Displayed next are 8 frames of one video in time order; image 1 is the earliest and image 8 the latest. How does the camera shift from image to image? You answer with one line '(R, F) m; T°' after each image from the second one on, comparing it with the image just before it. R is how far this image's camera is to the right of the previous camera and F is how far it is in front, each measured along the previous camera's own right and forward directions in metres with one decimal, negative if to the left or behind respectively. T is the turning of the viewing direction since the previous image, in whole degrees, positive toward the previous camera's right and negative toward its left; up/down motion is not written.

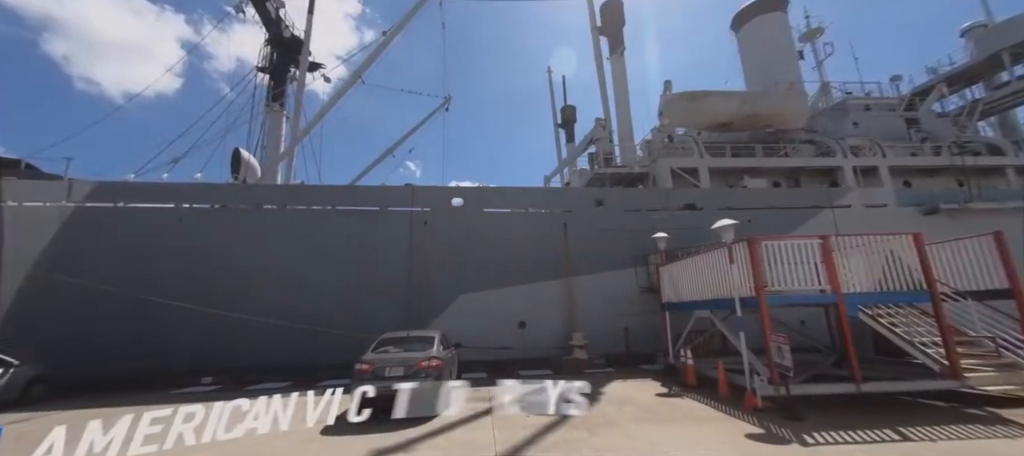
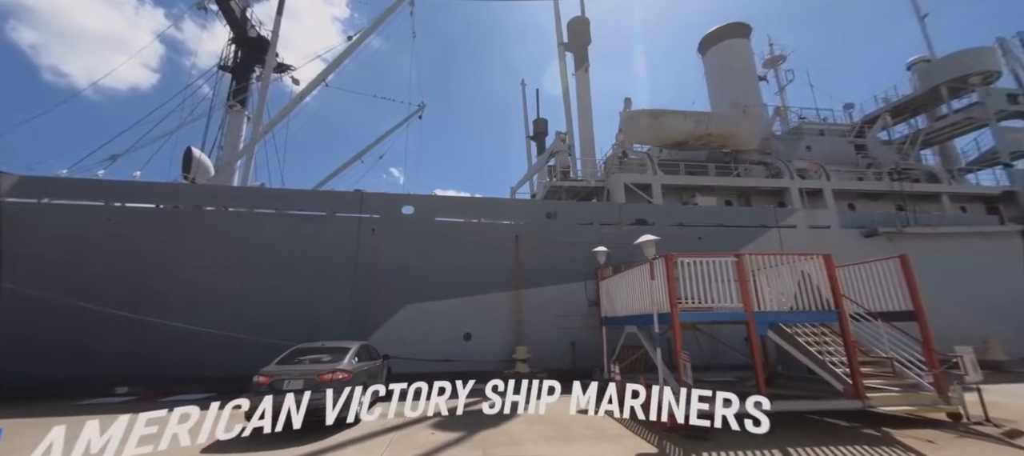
(+0.9, +0.1) m; +3°
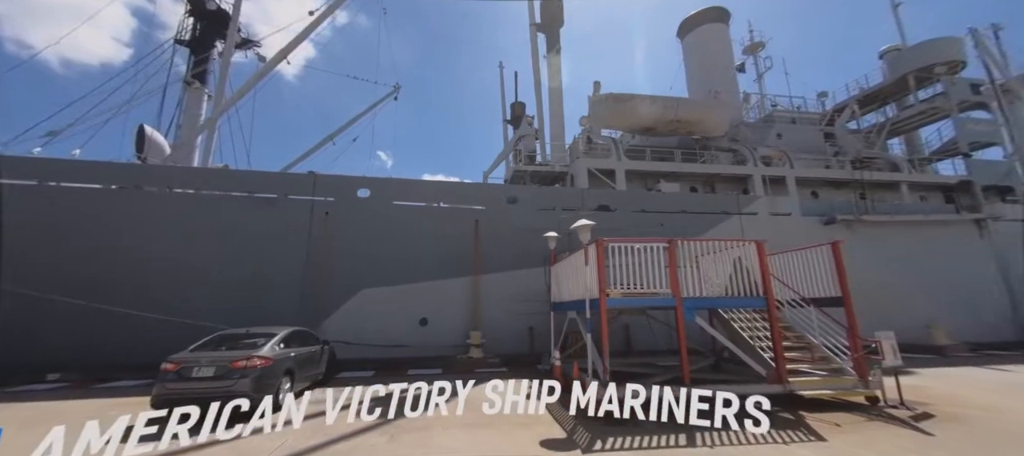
(+0.8, +0.1) m; +2°
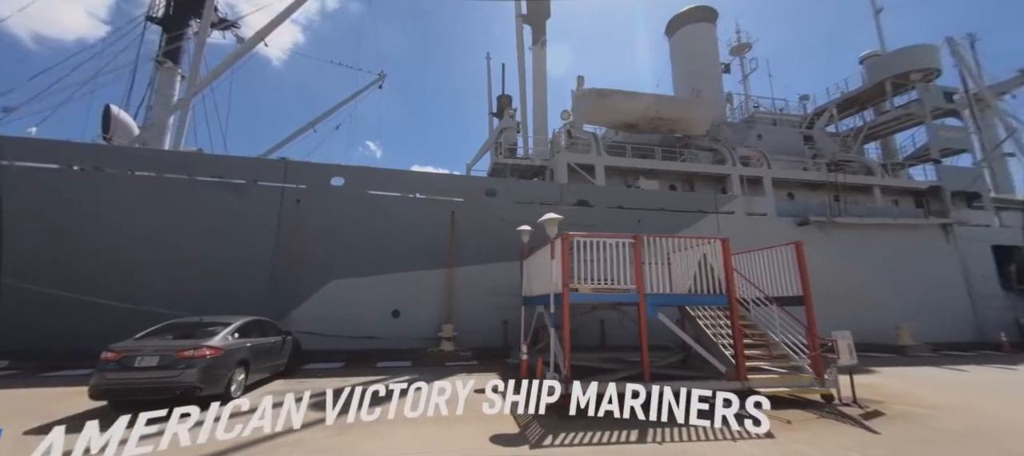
(+0.3, +0.1) m; +2°
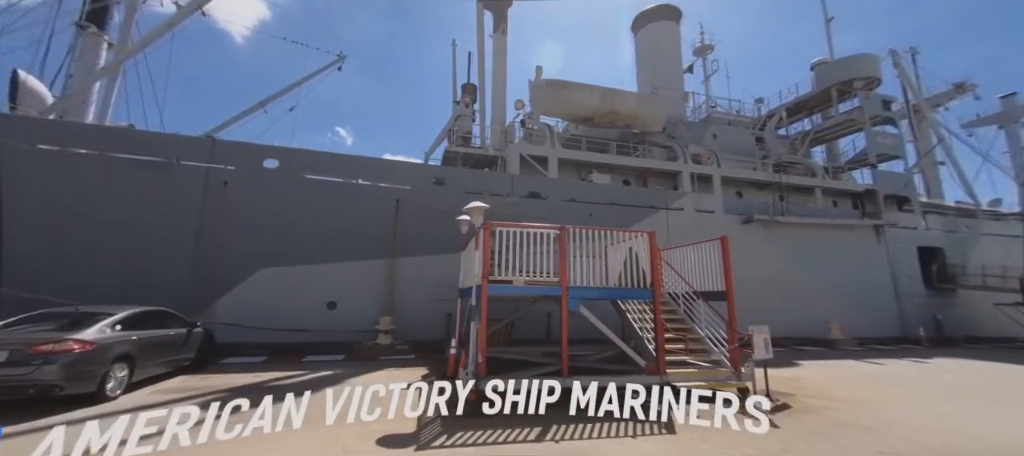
(+0.7, +0.2) m; +4°
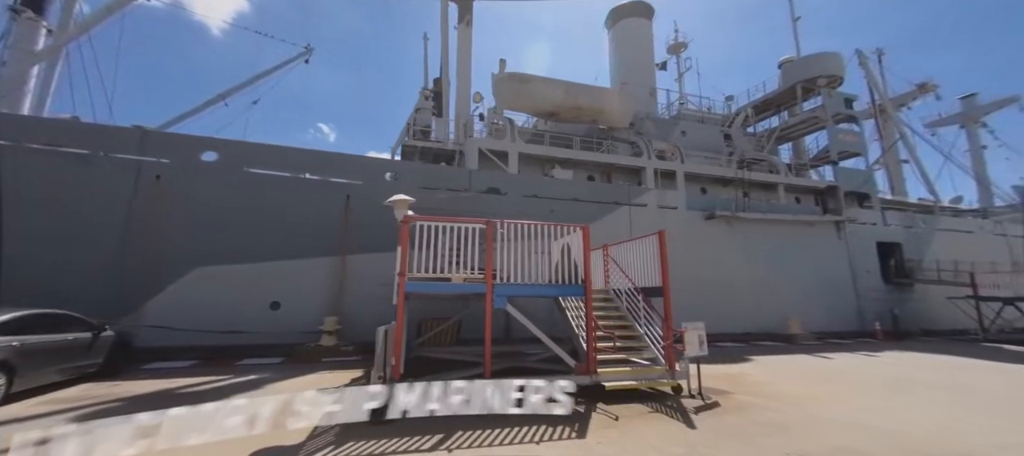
(+0.8, +0.2) m; +2°
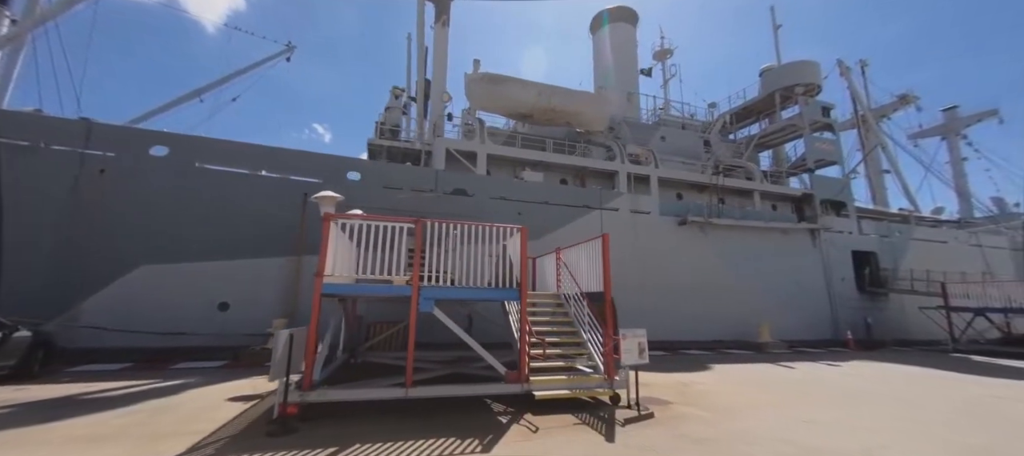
(+0.8, +0.2) m; +1°
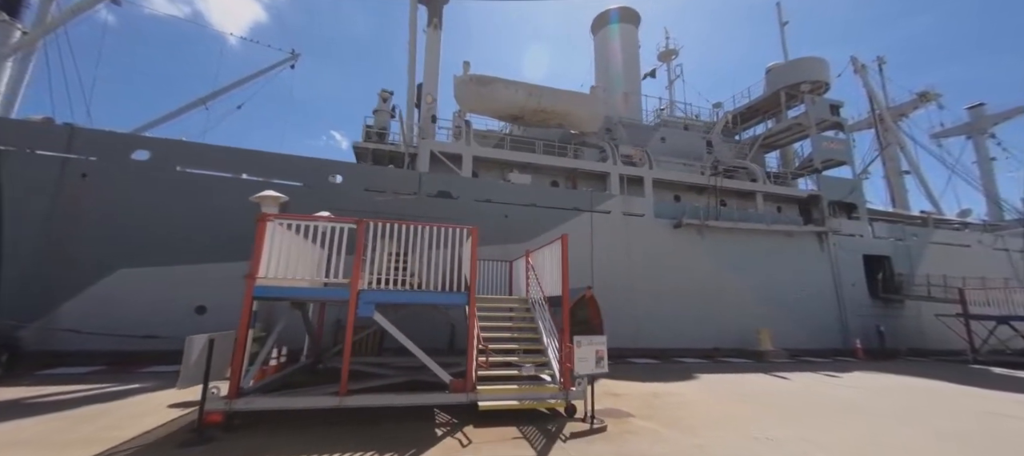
(+0.8, +0.2) m; -2°
